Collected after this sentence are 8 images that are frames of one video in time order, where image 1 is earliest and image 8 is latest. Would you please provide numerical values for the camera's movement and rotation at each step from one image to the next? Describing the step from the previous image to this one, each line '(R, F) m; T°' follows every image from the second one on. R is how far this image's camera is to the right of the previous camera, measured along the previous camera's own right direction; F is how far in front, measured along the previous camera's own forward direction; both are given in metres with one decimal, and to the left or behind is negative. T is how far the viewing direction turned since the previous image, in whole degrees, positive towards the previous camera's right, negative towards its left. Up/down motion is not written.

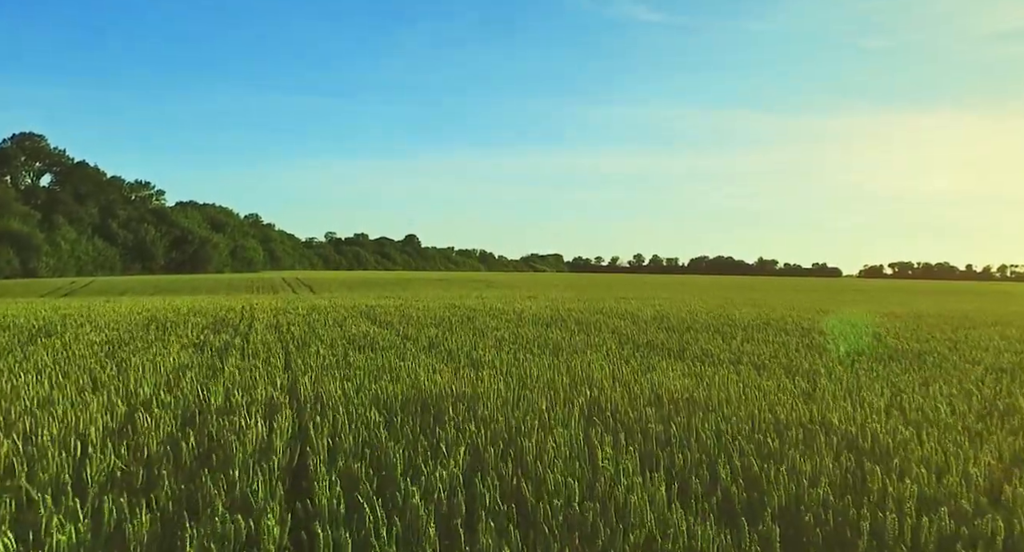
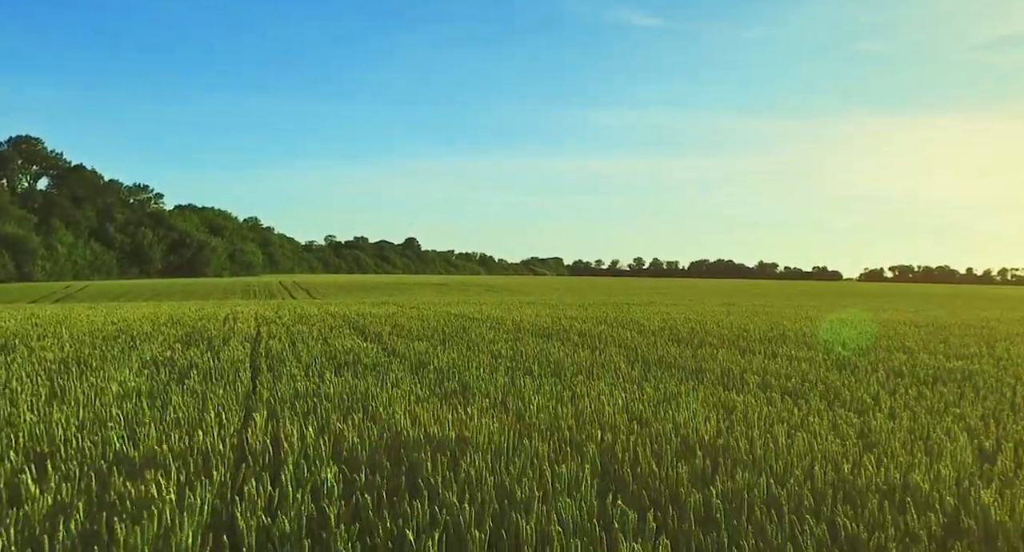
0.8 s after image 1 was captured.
(0.0, +0.7) m; 0°
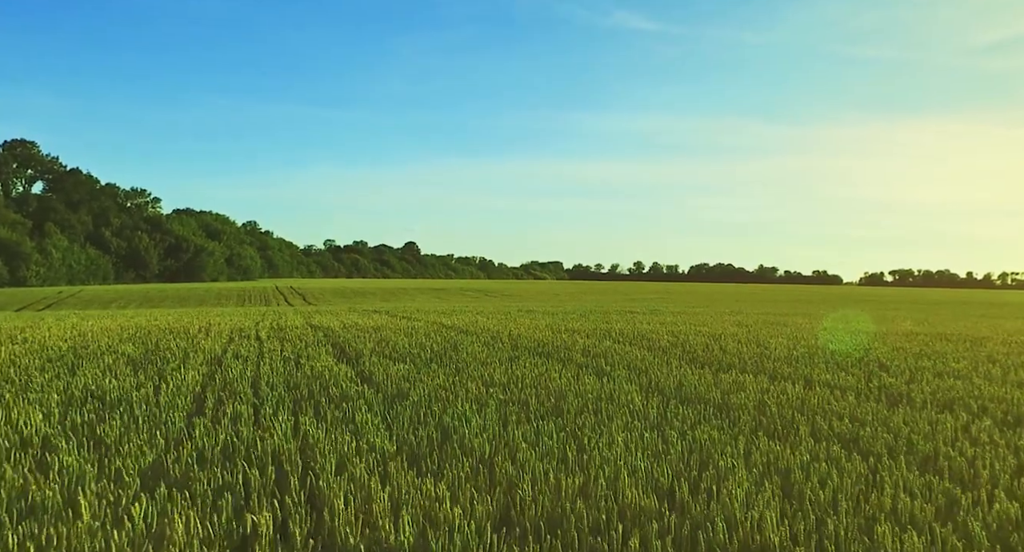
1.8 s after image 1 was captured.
(+0.1, +0.9) m; 0°
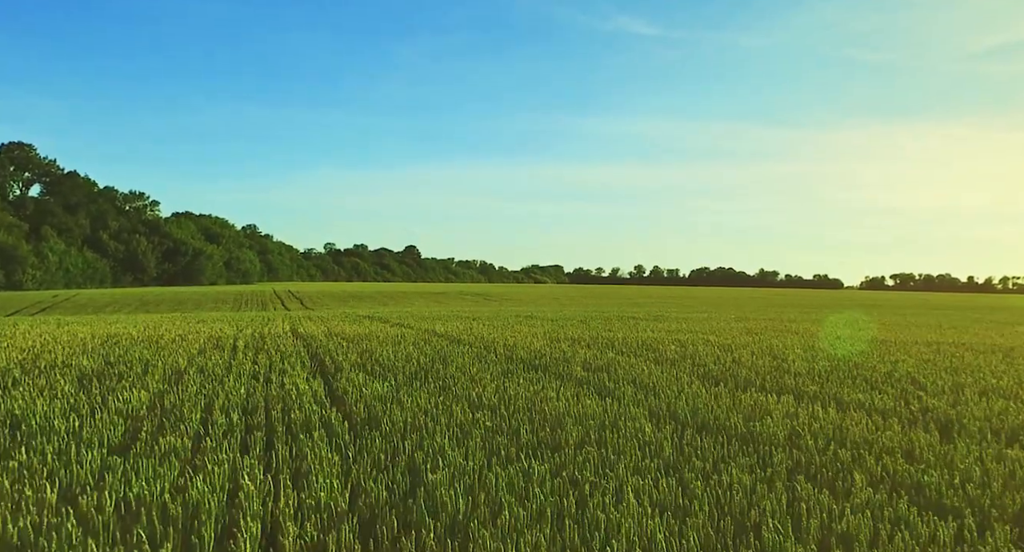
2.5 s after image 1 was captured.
(+0.1, +0.7) m; 0°
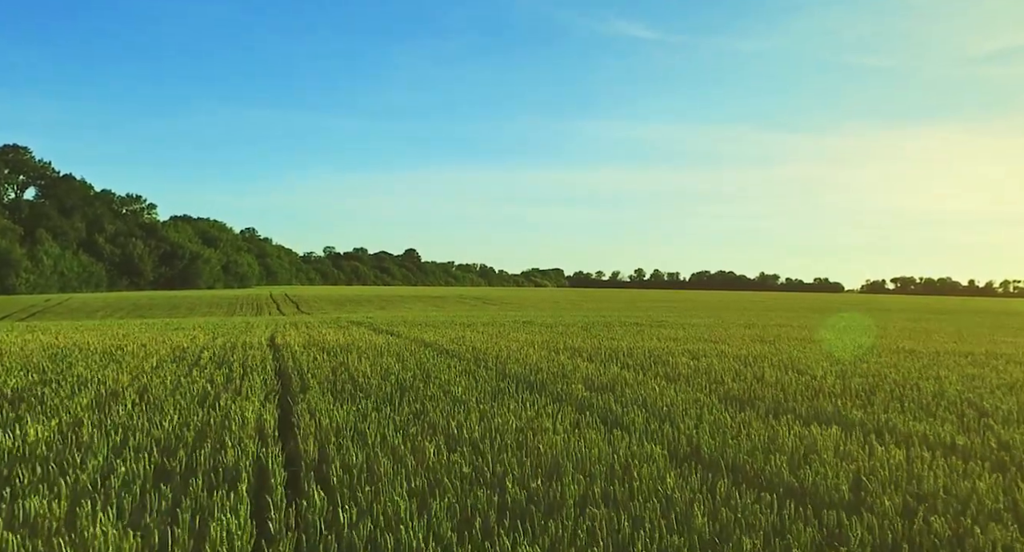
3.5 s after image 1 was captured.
(+0.1, +0.9) m; 0°
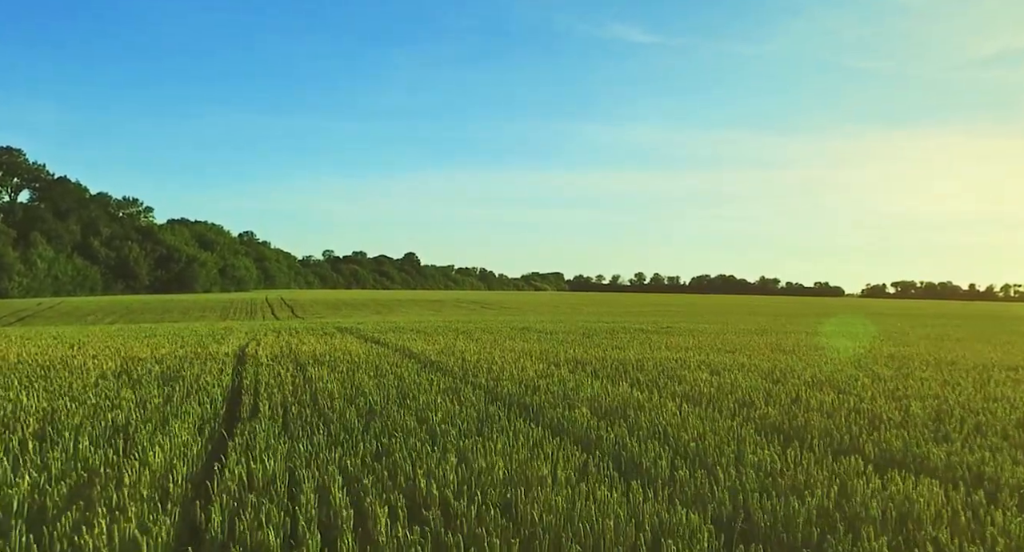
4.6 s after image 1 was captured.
(+0.1, +1.1) m; 0°
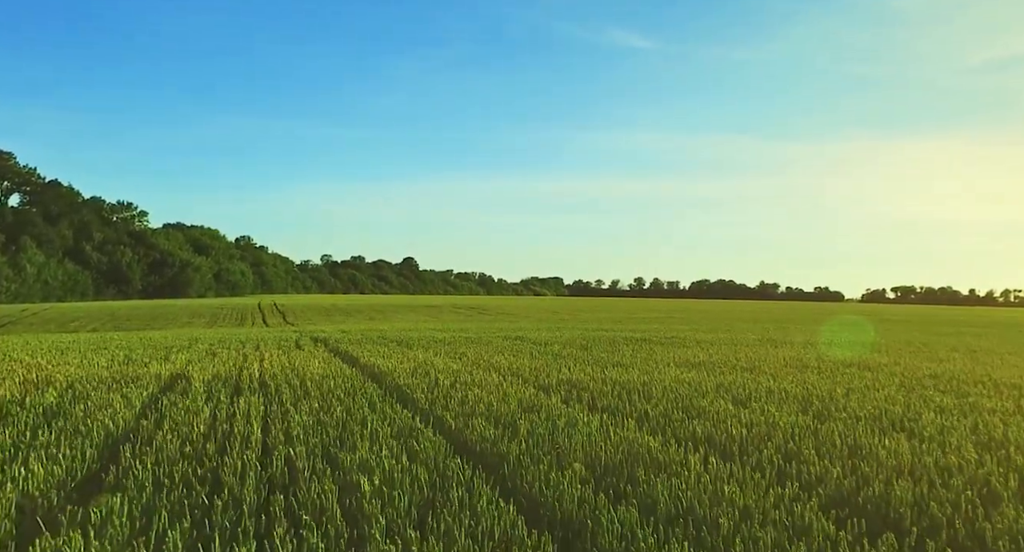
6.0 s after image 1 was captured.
(+0.2, +1.5) m; 0°
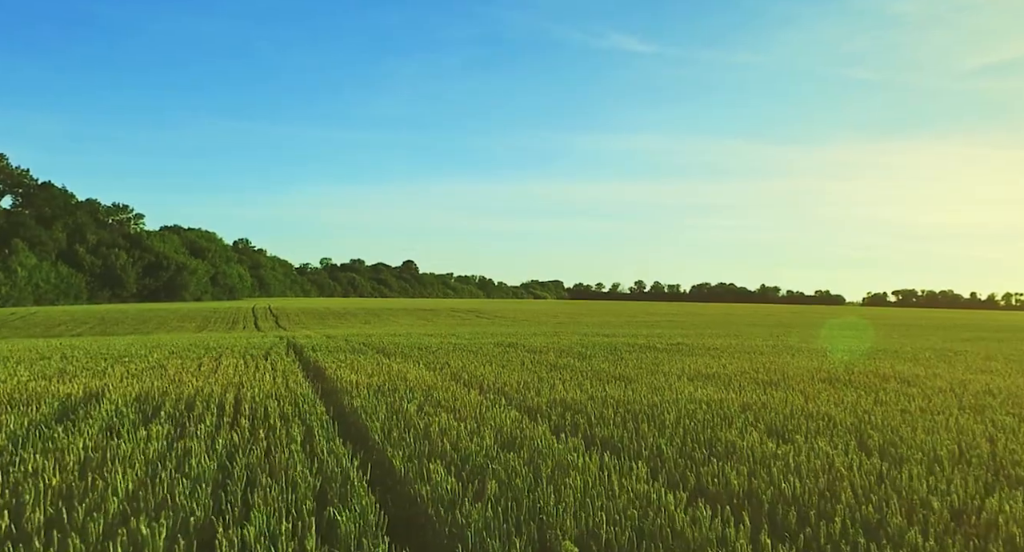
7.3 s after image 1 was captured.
(+0.2, +1.4) m; 0°
